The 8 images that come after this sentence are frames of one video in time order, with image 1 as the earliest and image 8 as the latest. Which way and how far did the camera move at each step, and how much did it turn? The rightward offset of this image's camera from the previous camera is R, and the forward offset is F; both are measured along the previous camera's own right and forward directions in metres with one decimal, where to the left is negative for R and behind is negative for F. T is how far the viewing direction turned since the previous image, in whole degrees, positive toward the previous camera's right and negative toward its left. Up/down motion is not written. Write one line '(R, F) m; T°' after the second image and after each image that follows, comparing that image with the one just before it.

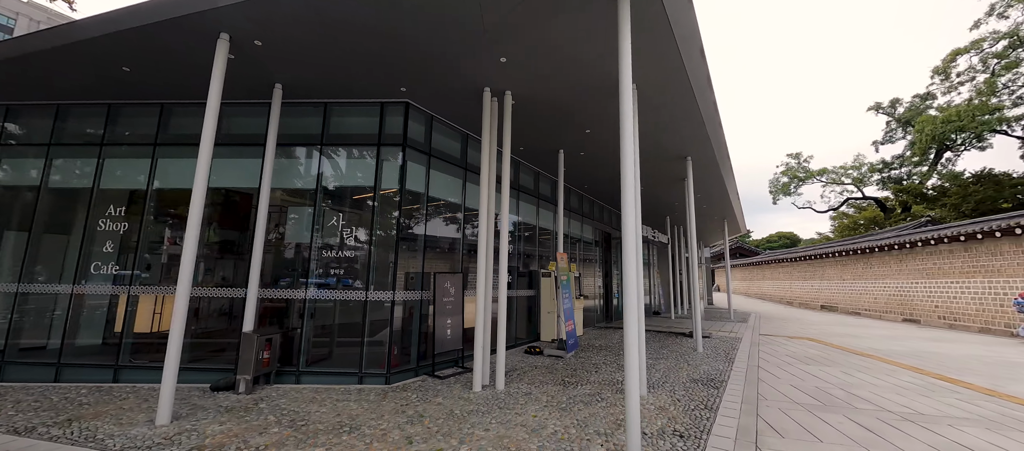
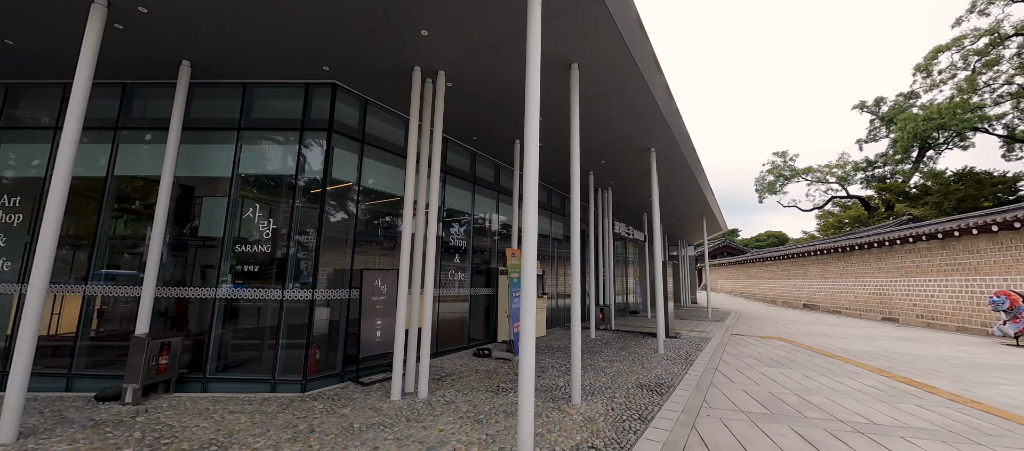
(+0.9, +0.5) m; +1°
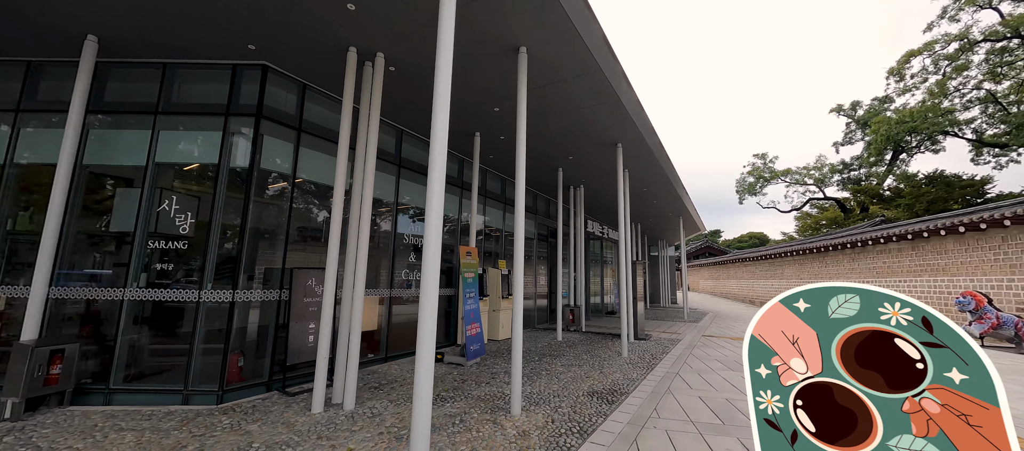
(+0.6, +0.4) m; +2°
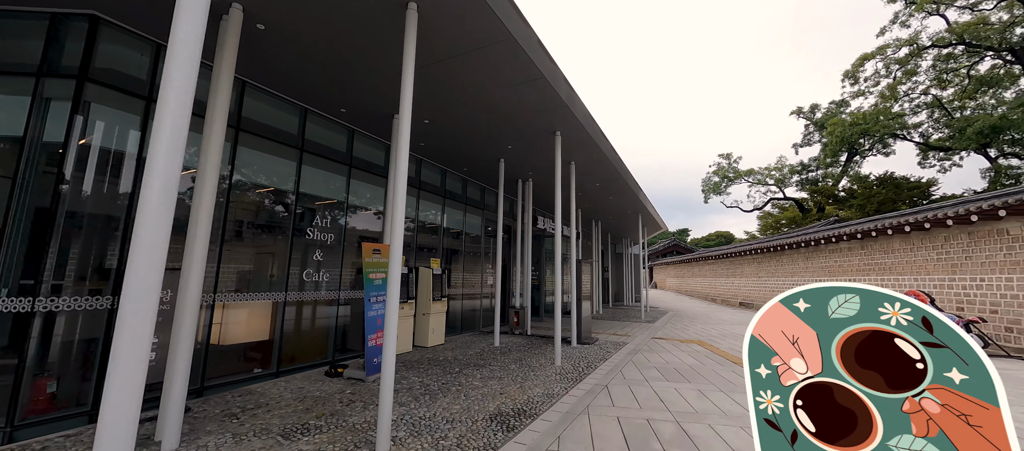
(+1.0, +0.7) m; +3°
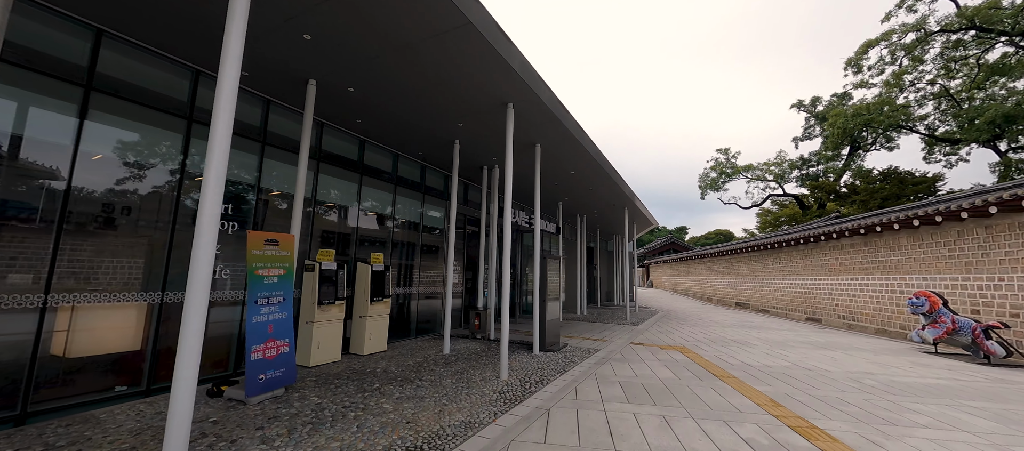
(+0.9, +1.0) m; 0°
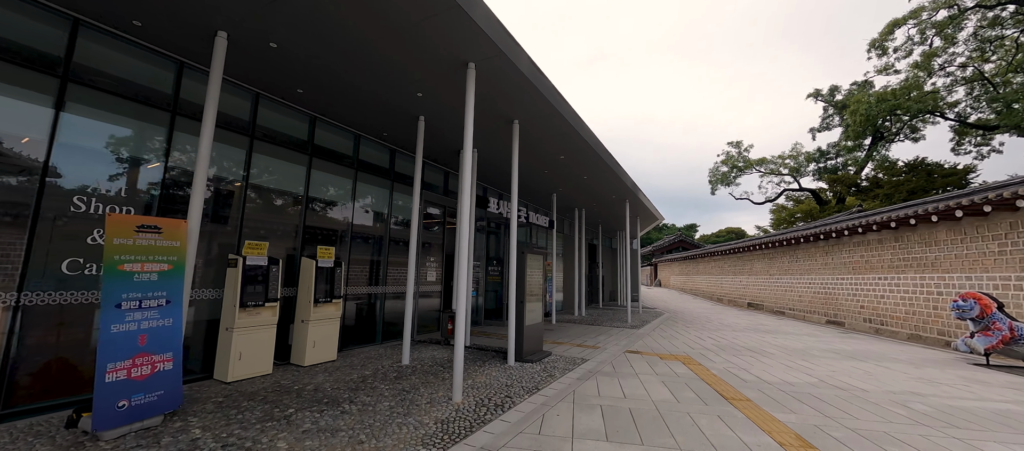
(+0.6, +1.1) m; -1°
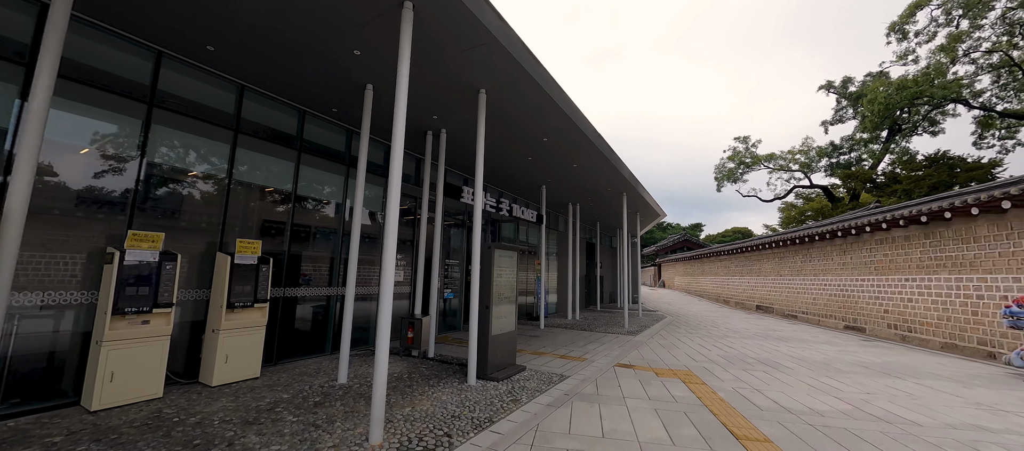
(+0.6, +1.1) m; -1°
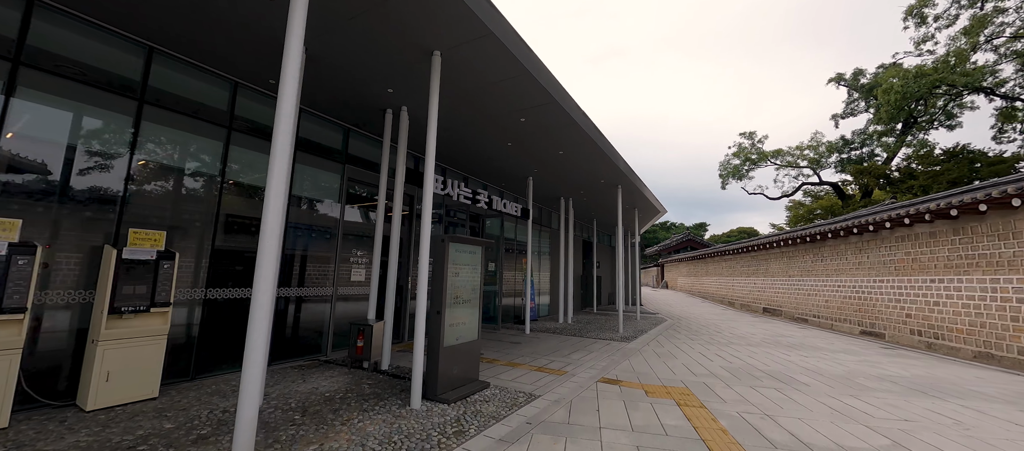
(+0.6, +0.9) m; -1°
